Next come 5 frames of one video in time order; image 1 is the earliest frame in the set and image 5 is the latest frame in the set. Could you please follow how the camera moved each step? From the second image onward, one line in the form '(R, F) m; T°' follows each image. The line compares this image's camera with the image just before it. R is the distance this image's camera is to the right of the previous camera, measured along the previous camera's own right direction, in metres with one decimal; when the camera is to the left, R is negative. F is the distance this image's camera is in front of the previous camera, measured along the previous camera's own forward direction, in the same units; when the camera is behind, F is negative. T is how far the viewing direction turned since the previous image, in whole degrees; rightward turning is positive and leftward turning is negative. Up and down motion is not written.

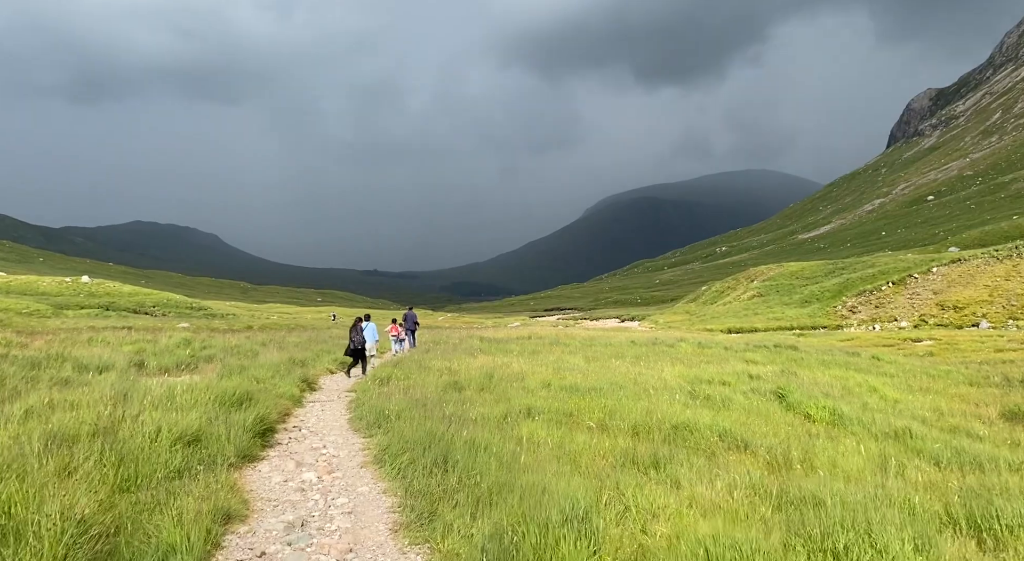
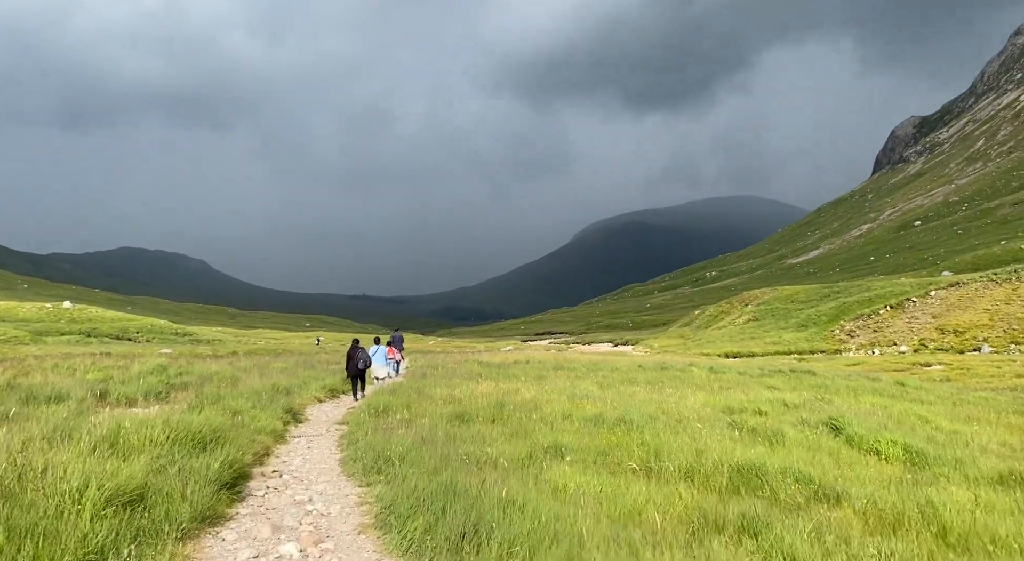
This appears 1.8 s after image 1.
(-0.6, +2.0) m; +1°
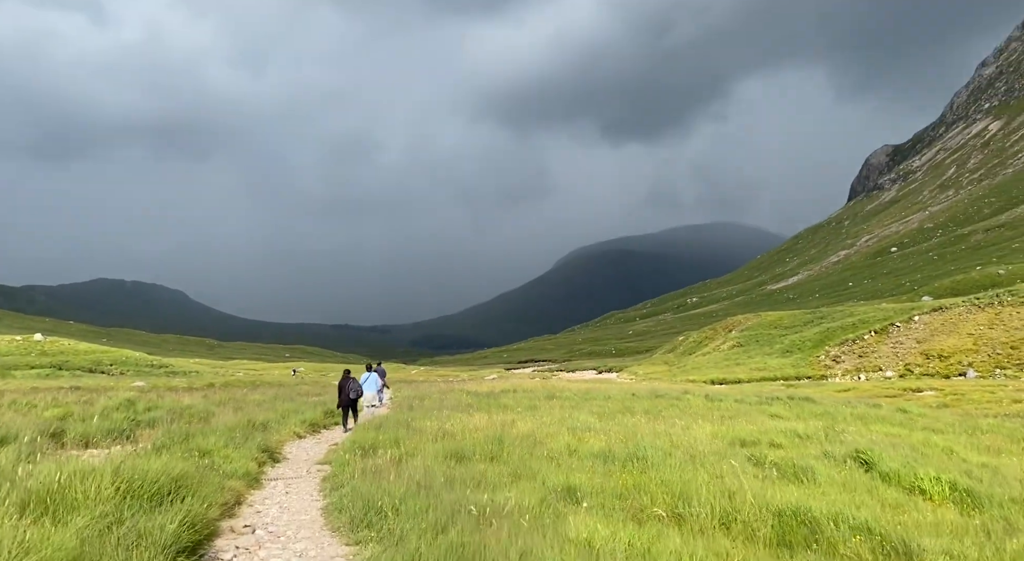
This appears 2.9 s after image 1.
(-0.4, +1.2) m; +2°
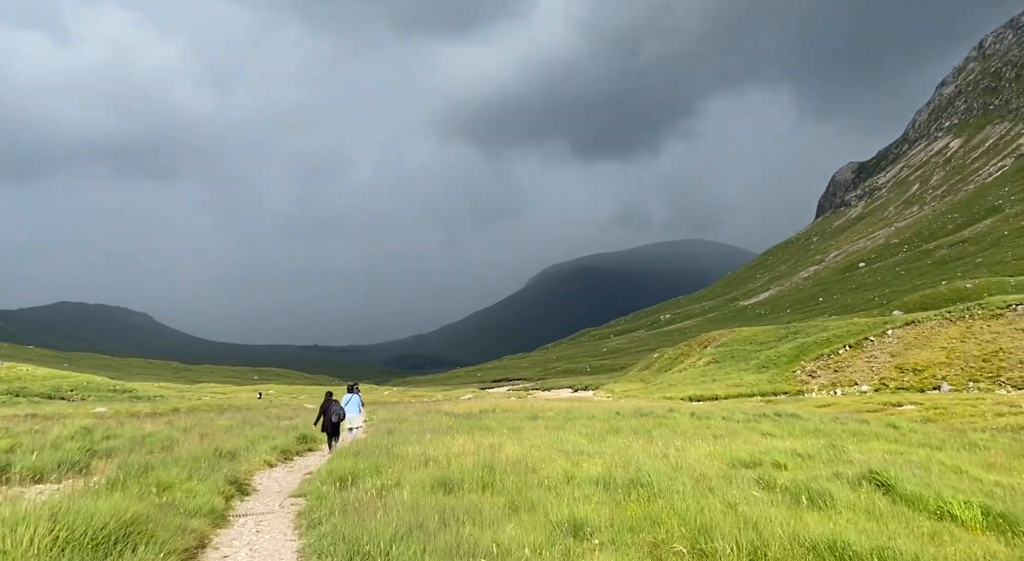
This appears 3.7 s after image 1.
(-0.4, +0.9) m; +2°
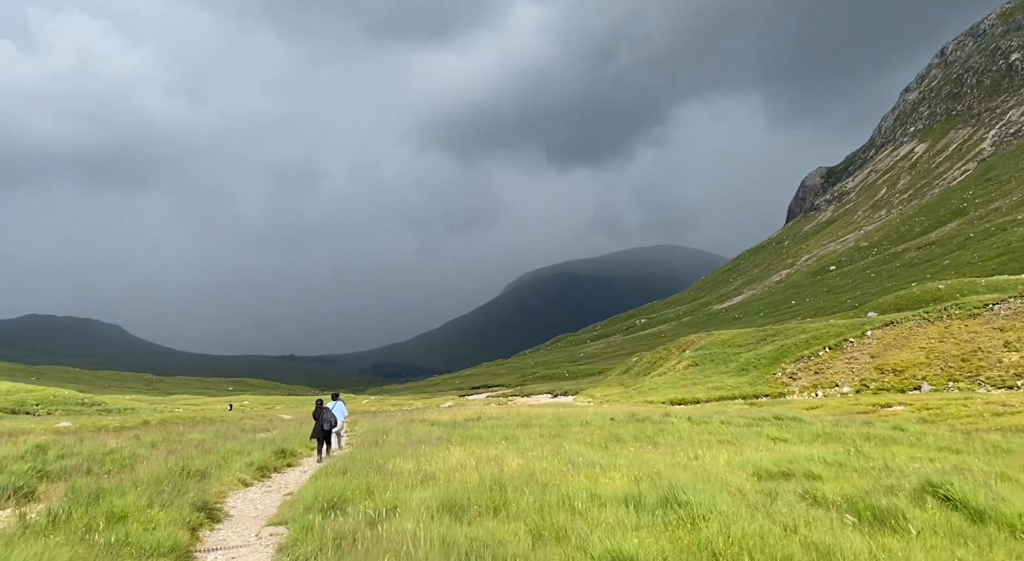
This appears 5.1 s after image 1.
(-0.7, +1.6) m; +2°
